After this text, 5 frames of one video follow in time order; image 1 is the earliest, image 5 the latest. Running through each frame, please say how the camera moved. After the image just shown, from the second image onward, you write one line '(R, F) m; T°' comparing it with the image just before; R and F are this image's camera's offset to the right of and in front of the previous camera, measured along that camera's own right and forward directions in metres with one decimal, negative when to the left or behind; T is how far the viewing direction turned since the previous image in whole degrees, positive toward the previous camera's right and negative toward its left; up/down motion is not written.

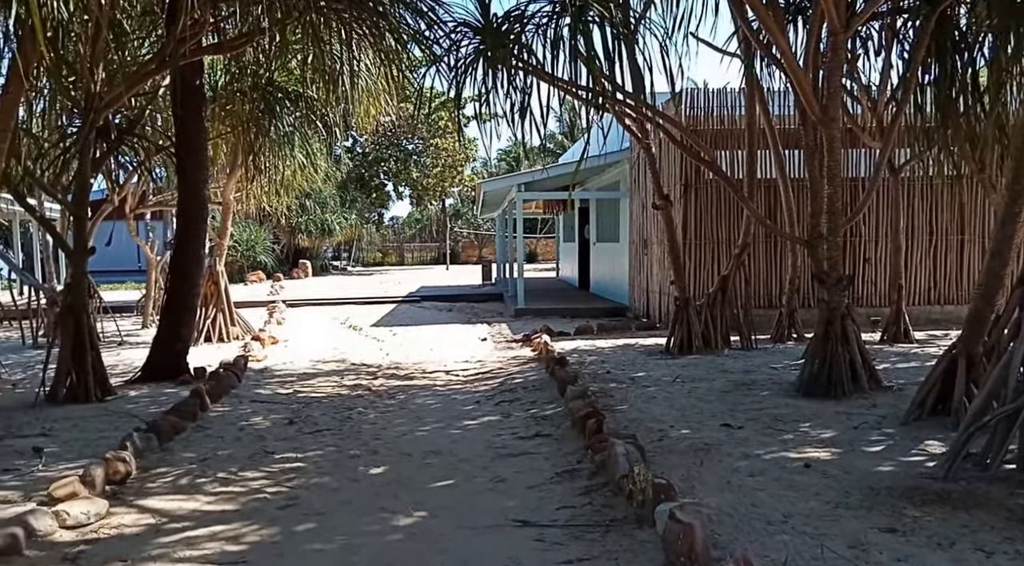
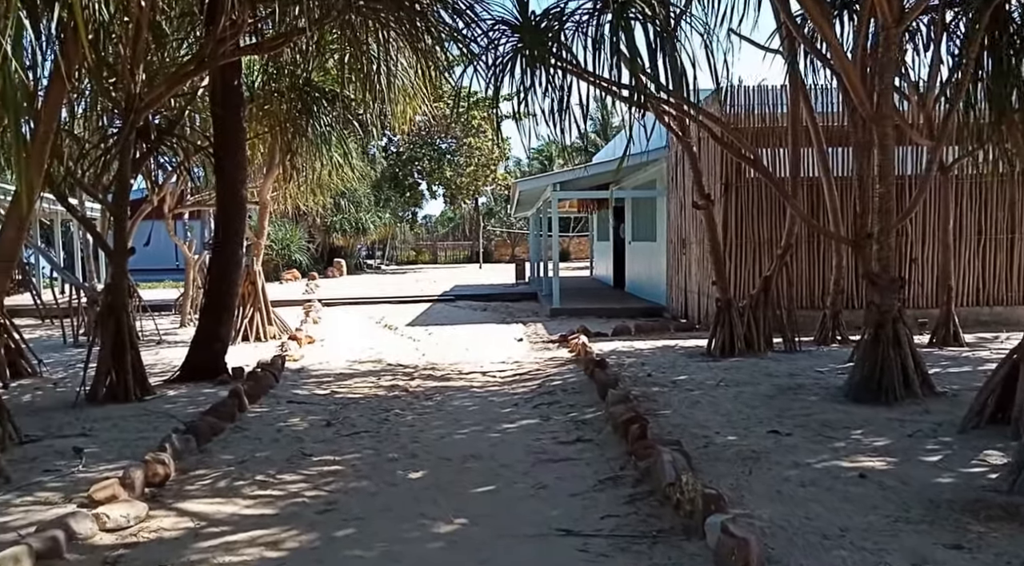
(0.0, +0.1) m; -2°
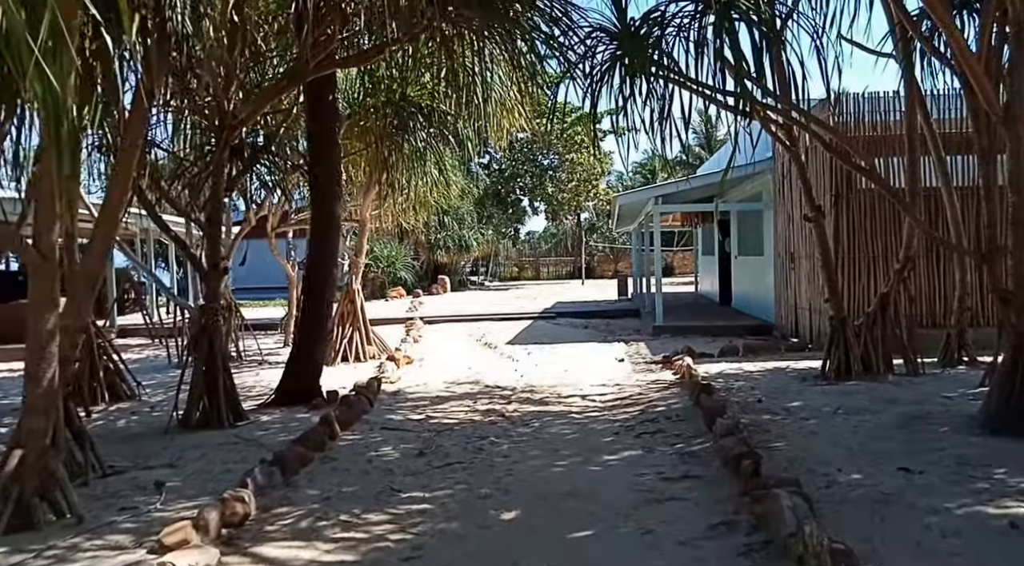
(0.0, +0.2) m; -7°
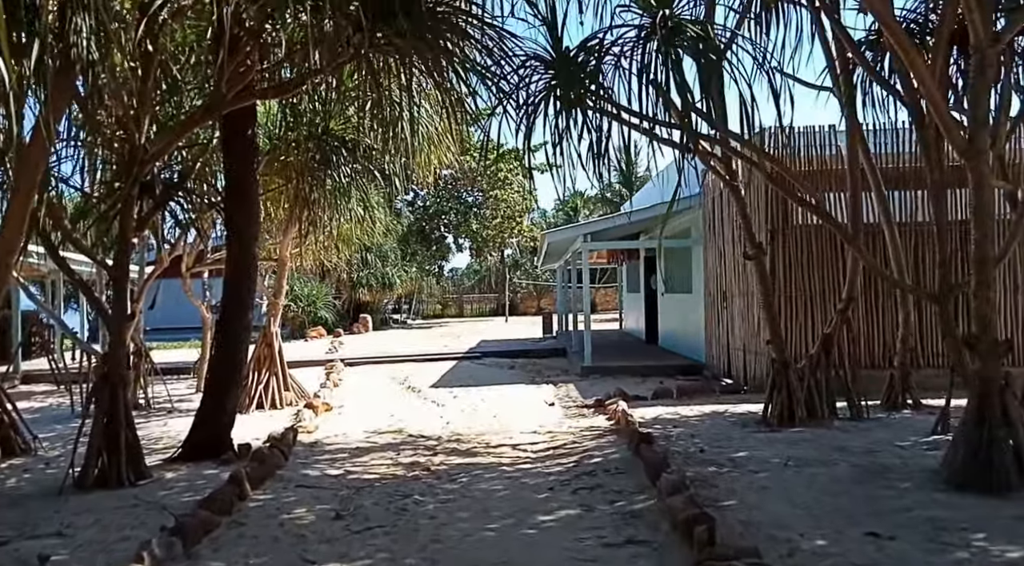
(0.0, +0.4) m; +5°
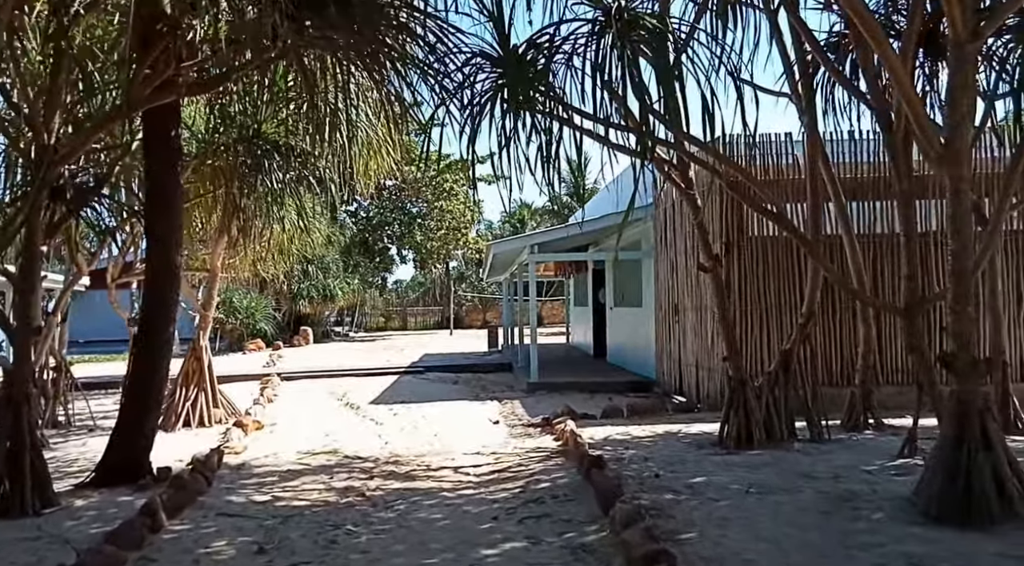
(0.0, +0.4) m; +4°
